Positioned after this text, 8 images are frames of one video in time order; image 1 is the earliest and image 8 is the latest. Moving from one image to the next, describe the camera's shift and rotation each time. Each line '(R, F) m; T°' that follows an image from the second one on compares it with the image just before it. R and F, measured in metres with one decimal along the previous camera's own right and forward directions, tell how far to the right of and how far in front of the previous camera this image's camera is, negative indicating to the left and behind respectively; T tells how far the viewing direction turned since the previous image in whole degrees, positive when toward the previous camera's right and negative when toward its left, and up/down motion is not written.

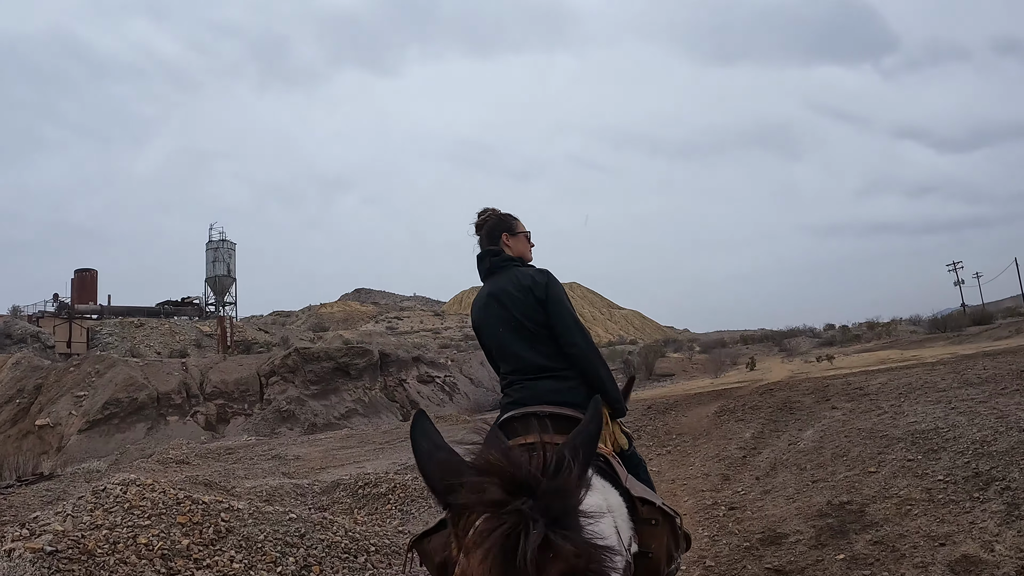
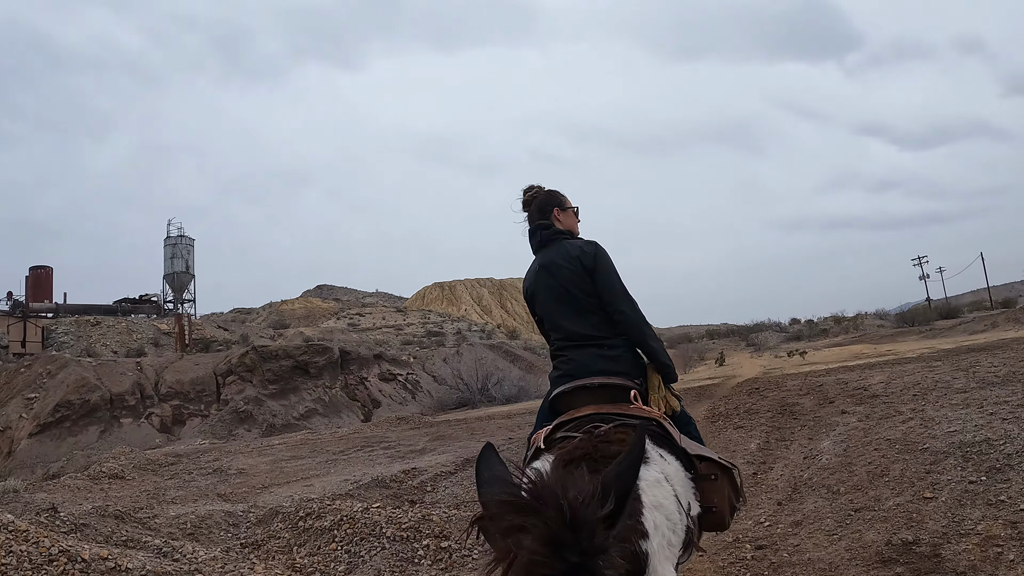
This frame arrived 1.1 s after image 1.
(0.0, +0.9) m; +3°
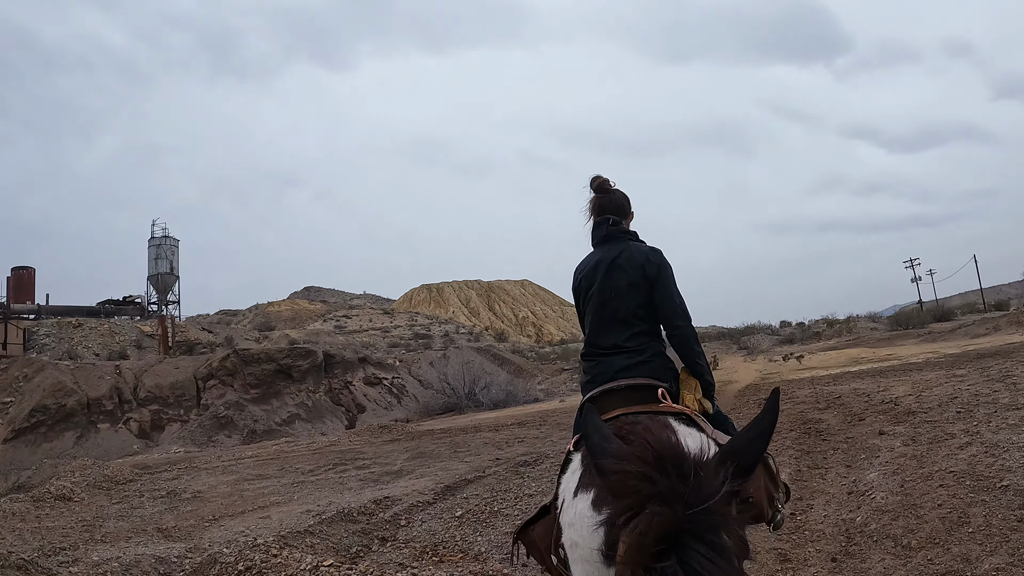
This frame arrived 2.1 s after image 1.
(0.0, +0.9) m; +1°
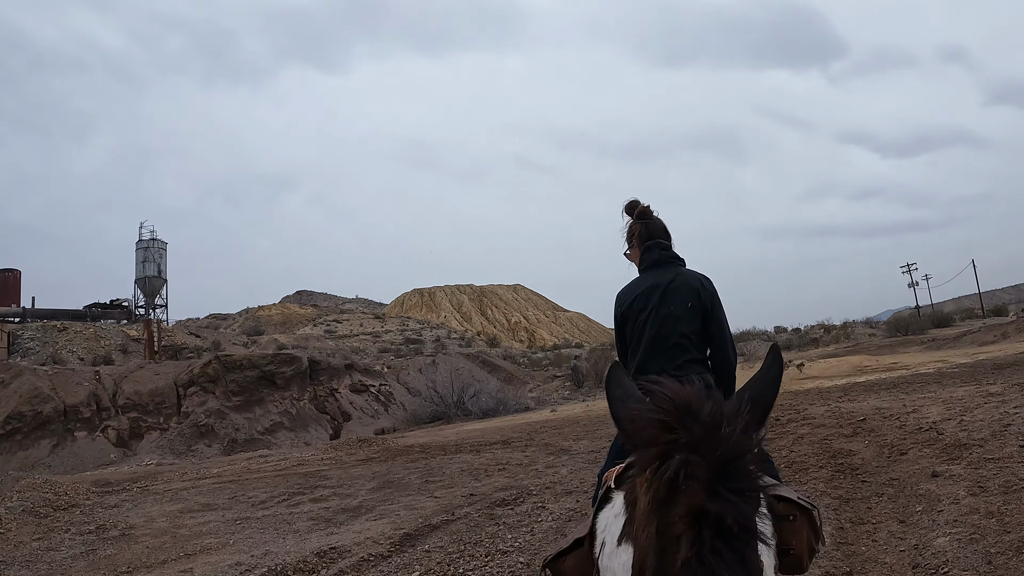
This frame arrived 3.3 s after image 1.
(+0.2, +1.0) m; +1°
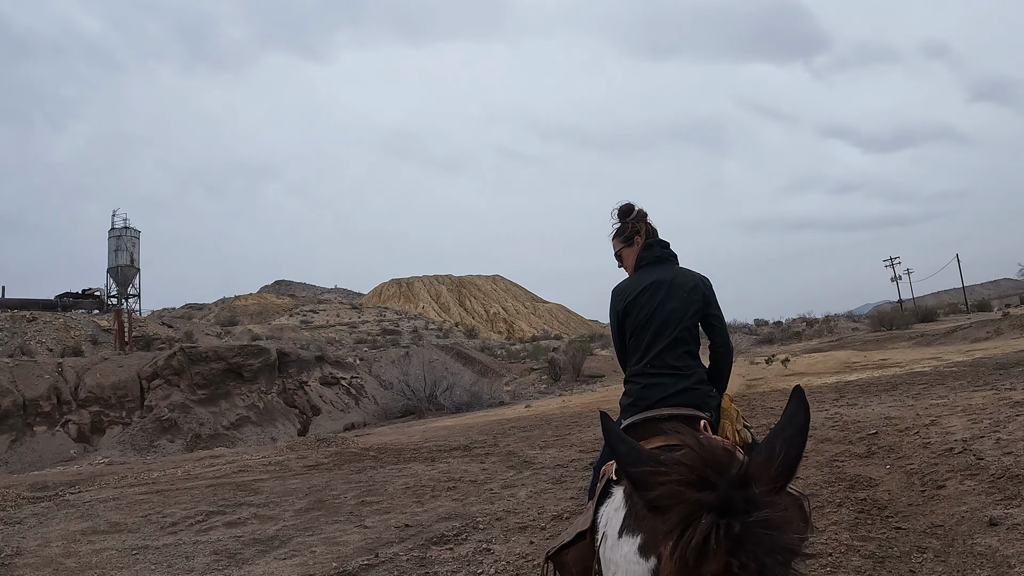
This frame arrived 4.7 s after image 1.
(+0.3, +1.2) m; +2°
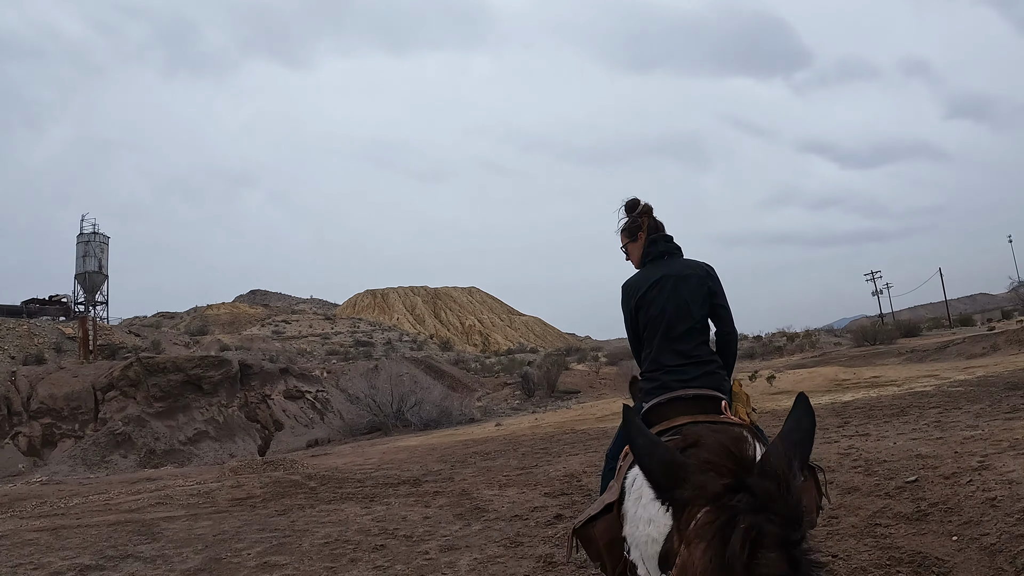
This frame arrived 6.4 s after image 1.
(+0.3, +1.3) m; +2°
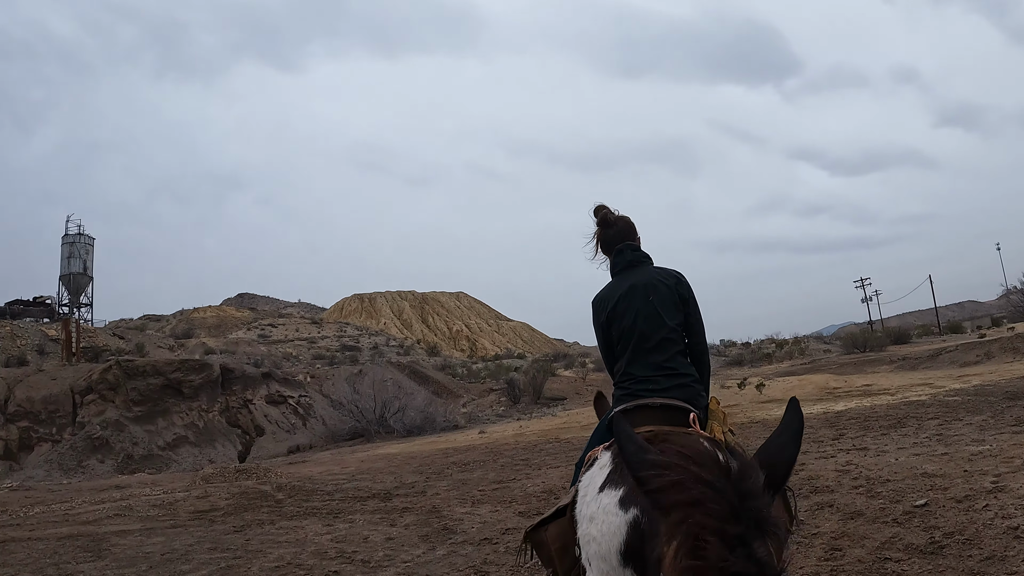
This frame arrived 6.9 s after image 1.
(+0.1, +0.5) m; +1°
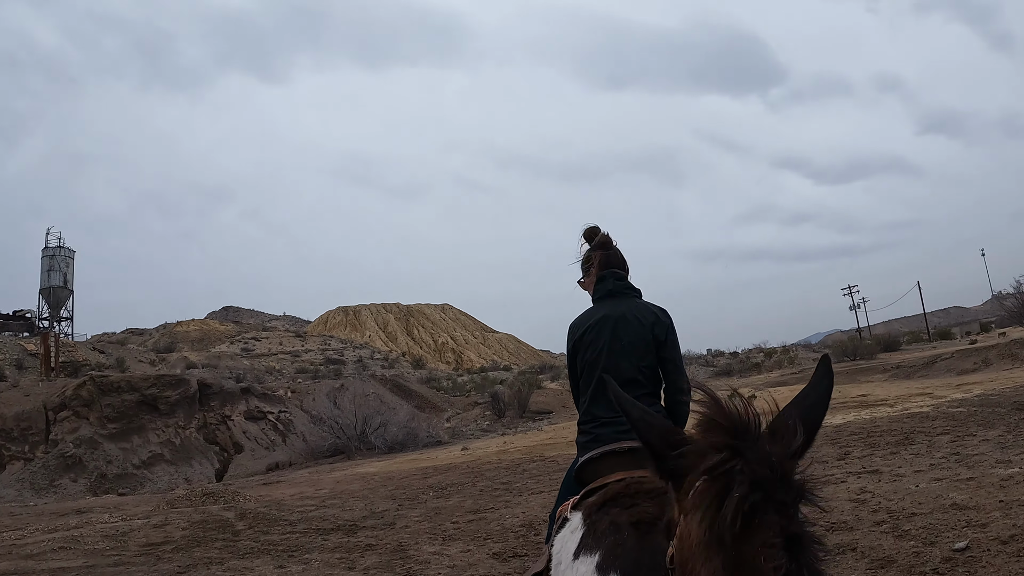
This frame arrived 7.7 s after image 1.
(+0.1, +0.7) m; +1°
